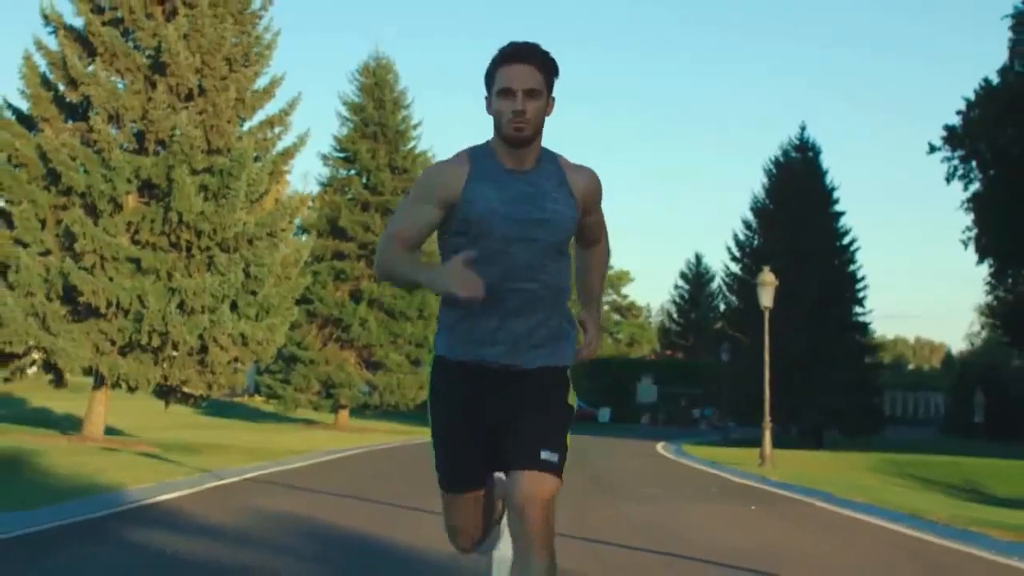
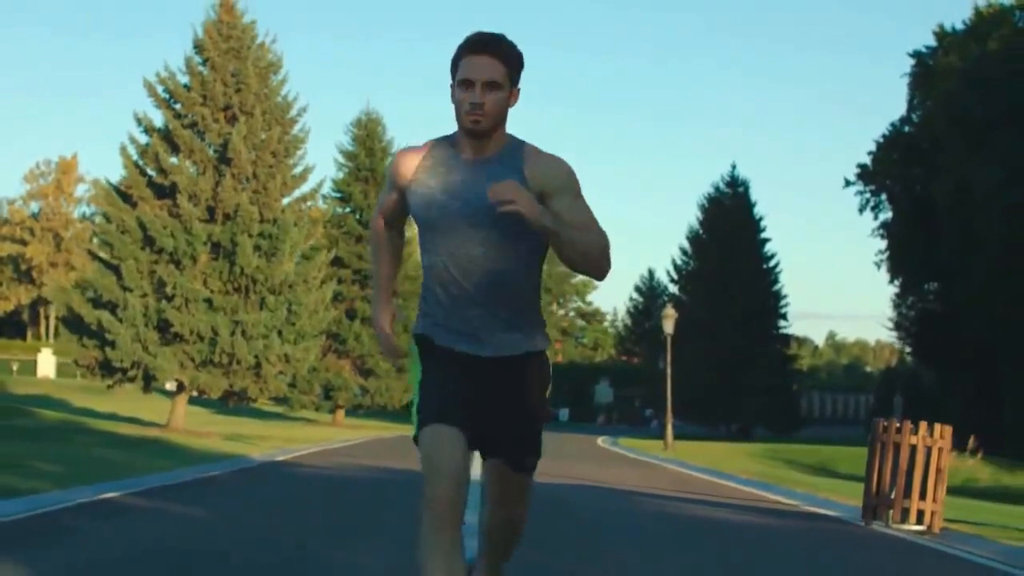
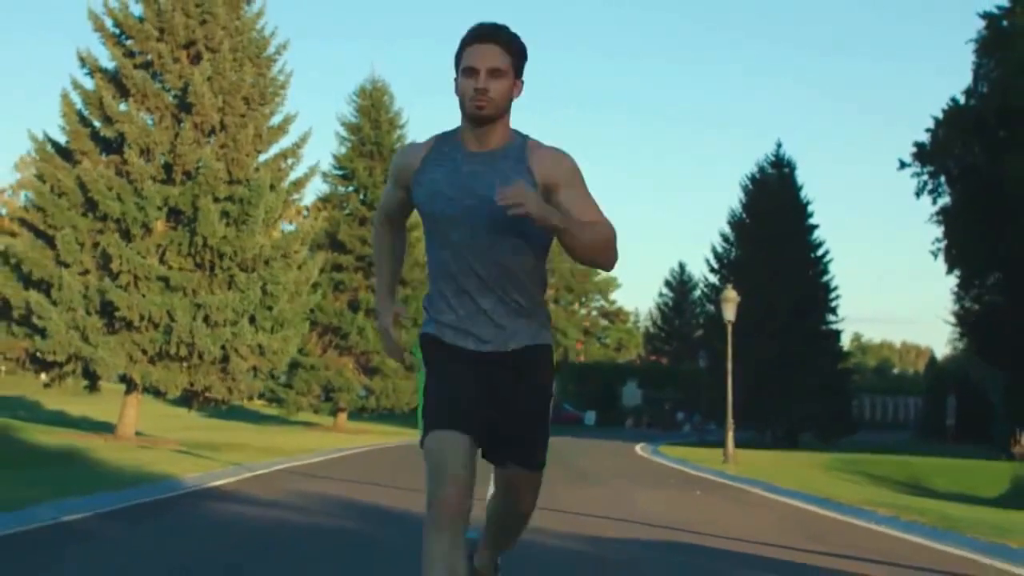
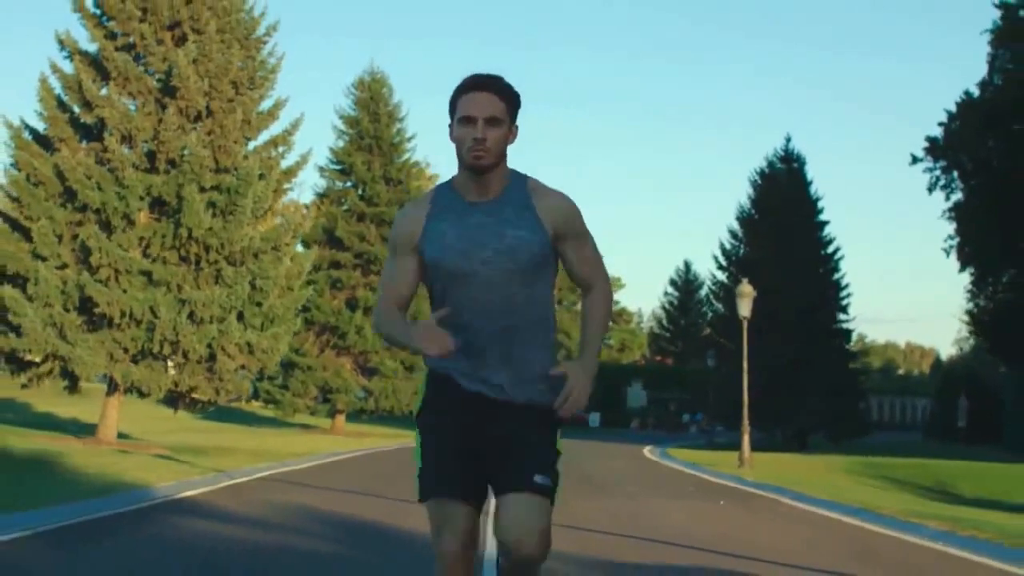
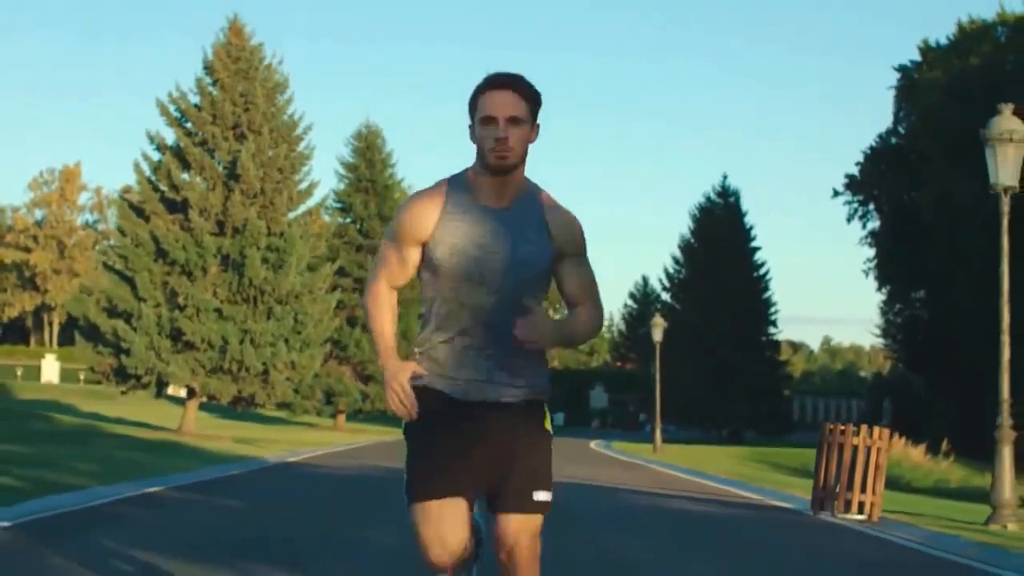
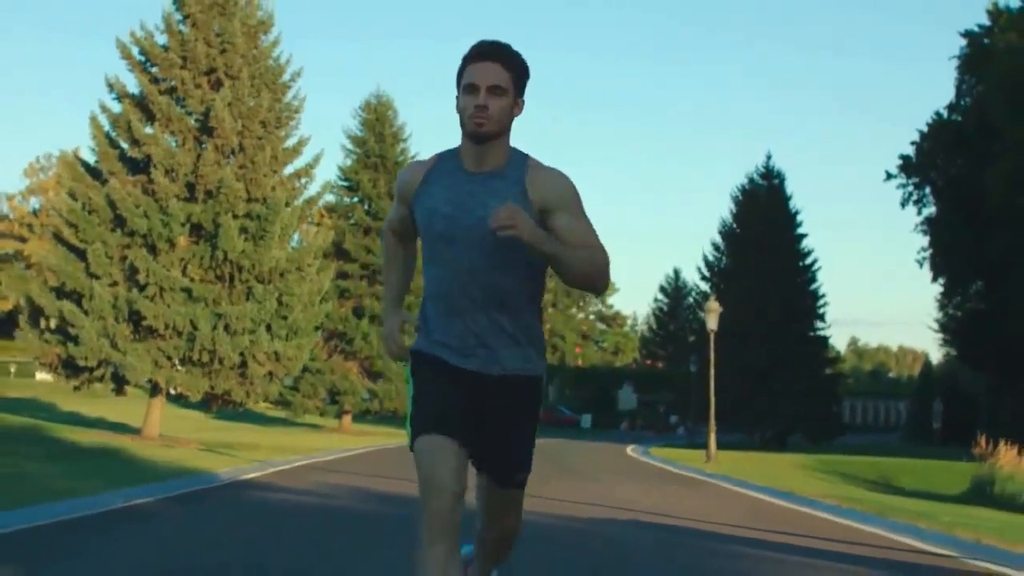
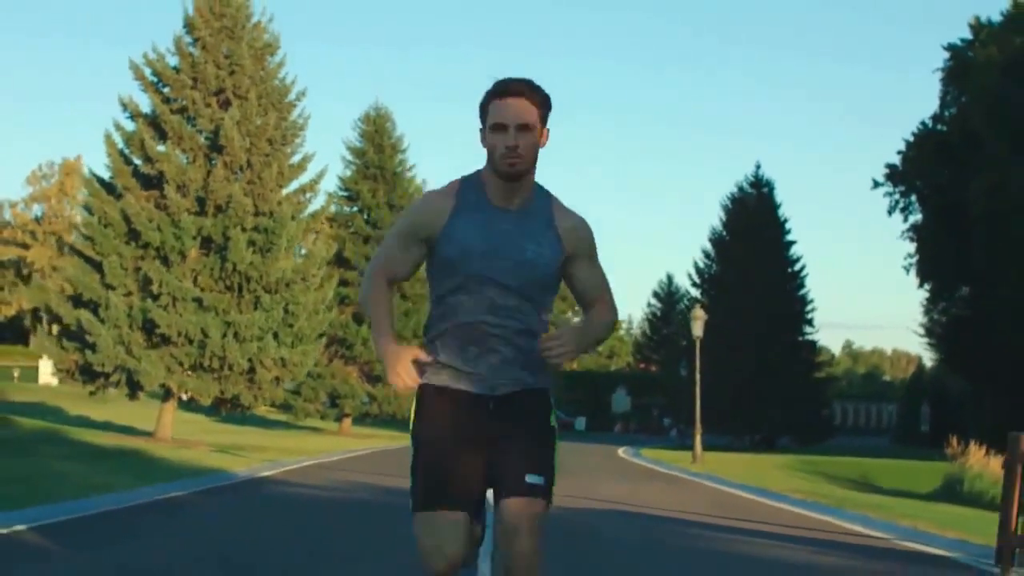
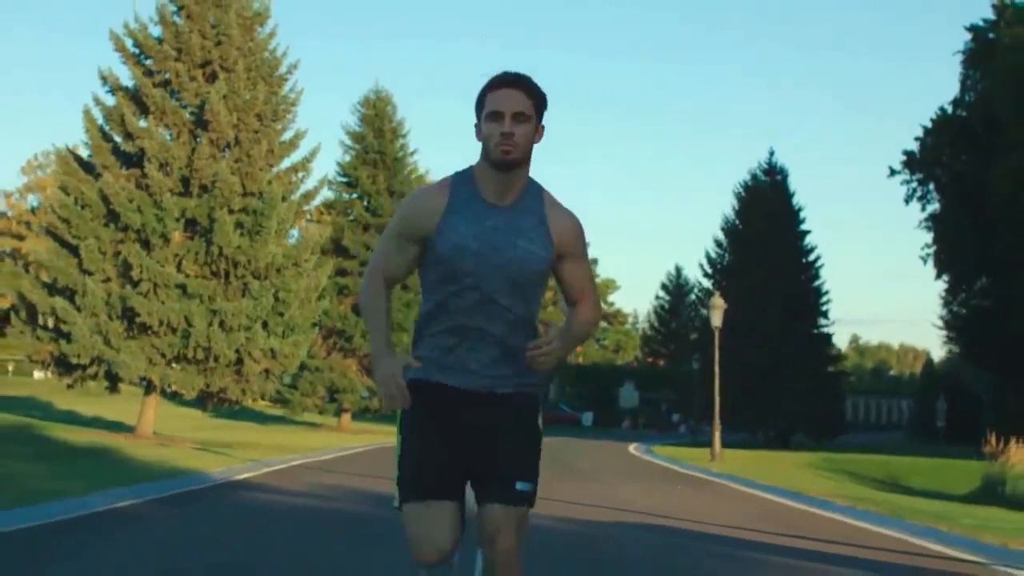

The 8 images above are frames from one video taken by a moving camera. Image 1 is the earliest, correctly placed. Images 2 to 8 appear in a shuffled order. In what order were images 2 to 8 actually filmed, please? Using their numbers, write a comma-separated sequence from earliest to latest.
4, 3, 8, 6, 7, 2, 5
